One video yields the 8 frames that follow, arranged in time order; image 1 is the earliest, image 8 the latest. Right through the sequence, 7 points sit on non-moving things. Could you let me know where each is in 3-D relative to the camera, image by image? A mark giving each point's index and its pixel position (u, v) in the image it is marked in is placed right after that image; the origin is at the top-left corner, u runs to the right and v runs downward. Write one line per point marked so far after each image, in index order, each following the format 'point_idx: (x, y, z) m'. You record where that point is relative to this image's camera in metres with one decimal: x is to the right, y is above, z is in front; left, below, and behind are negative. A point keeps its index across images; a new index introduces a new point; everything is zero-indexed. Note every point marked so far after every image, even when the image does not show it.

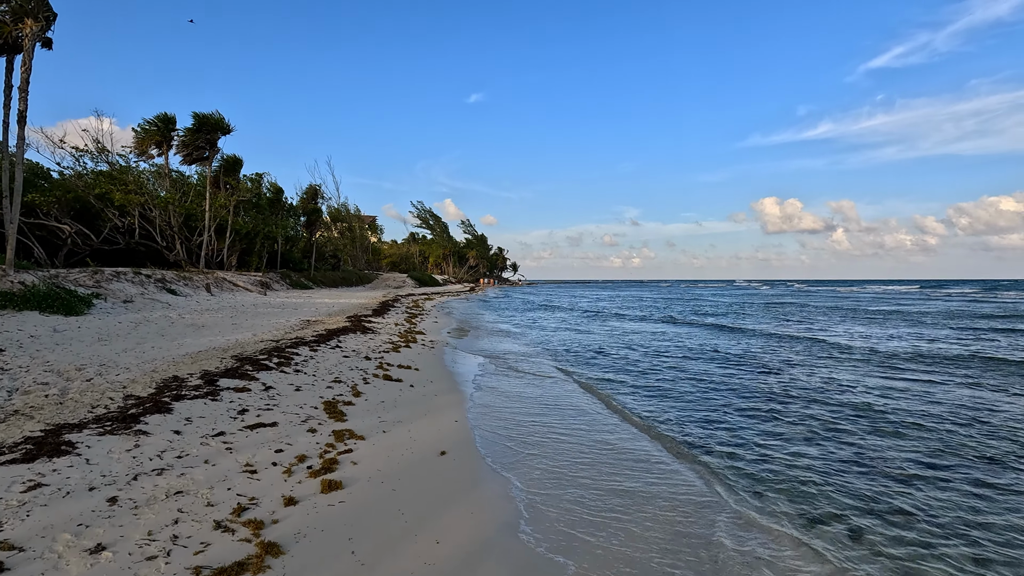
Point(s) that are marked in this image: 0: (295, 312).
0: (-7.9, -0.9, +19.5) m
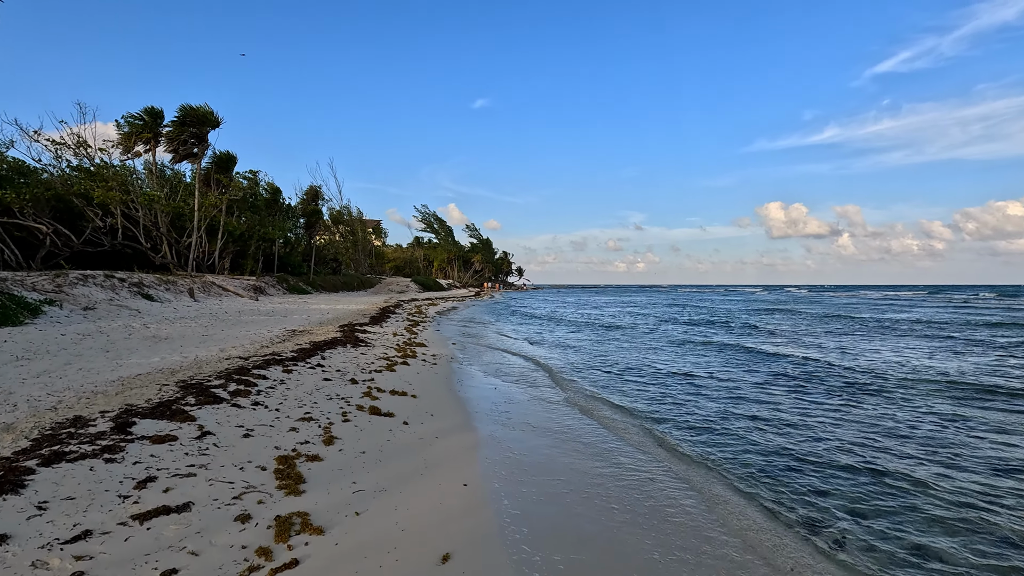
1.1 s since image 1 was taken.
0: (-7.5, -1.1, +17.6) m
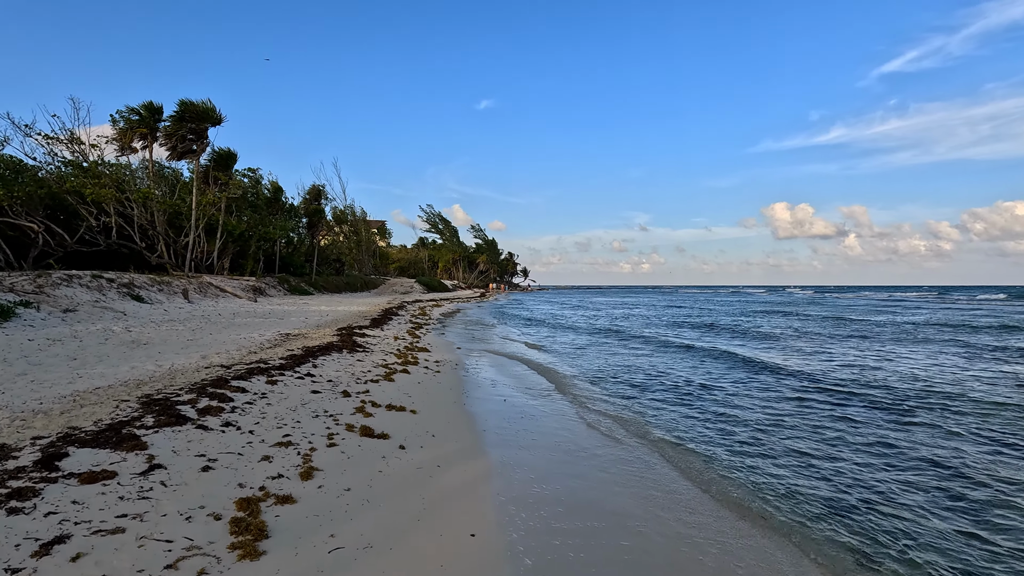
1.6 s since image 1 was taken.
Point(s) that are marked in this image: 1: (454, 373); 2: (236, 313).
0: (-7.2, -1.1, +16.6) m
1: (-1.1, -1.7, +10.8) m
2: (-9.5, -0.9, +18.5) m
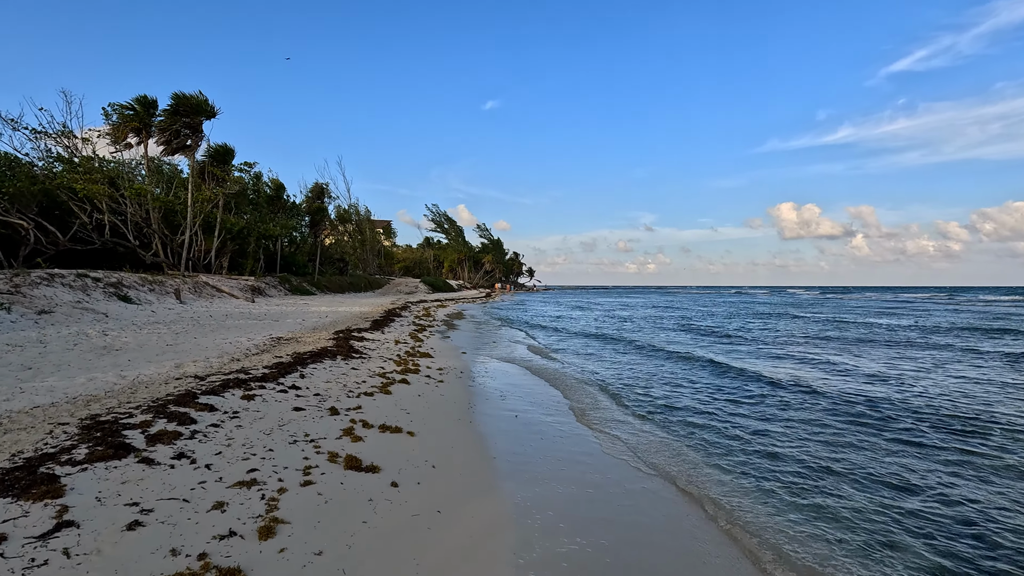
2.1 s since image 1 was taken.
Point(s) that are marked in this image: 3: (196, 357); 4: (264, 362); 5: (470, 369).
0: (-7.0, -1.1, +15.7) m
1: (-0.9, -1.8, +9.8) m
2: (-9.2, -0.9, +17.6) m
3: (-5.3, -1.2, +9.0) m
4: (-4.2, -1.3, +9.1) m
5: (-0.9, -1.8, +11.6) m
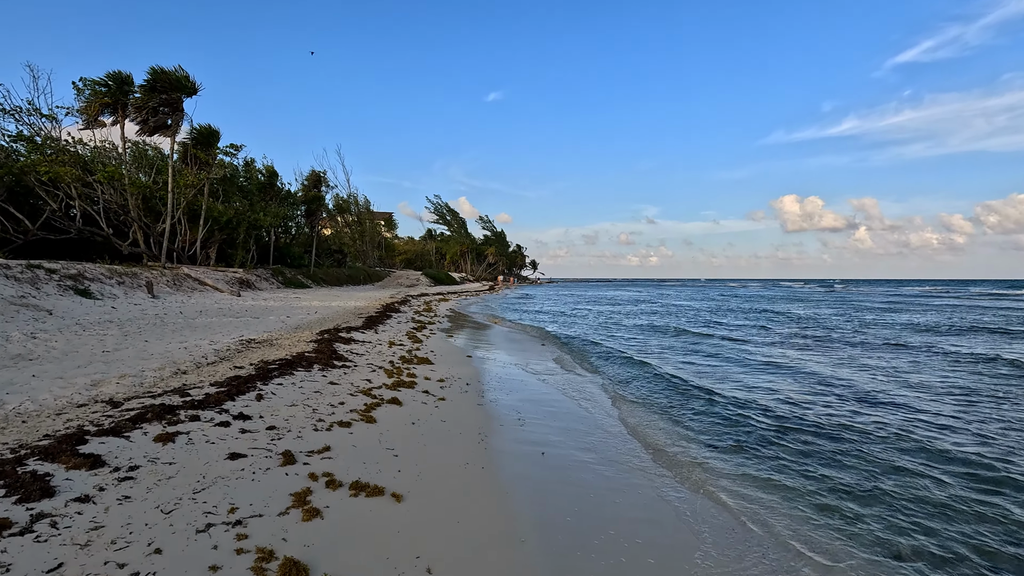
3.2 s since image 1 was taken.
0: (-6.7, -0.9, +13.7) m
1: (-0.7, -1.7, +7.8) m
2: (-8.9, -0.7, +15.6) m
3: (-5.0, -1.1, +7.1) m
4: (-4.0, -1.2, +7.1) m
5: (-0.6, -1.6, +9.6) m
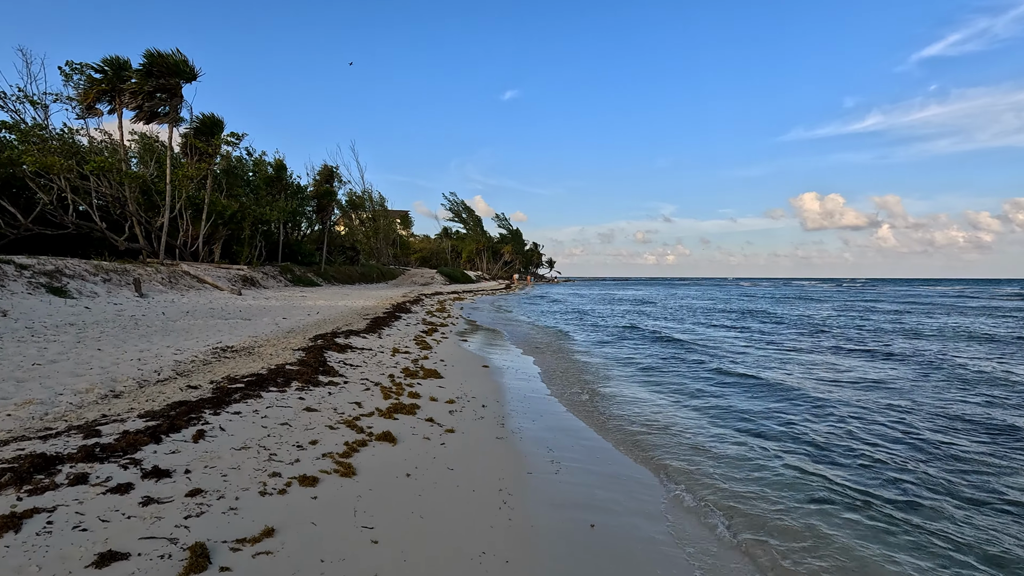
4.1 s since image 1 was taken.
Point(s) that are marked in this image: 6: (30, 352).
0: (-6.2, -0.9, +12.1) m
1: (-0.3, -1.6, +6.0) m
2: (-8.4, -0.6, +14.1) m
3: (-4.7, -1.0, +5.4) m
4: (-3.6, -1.1, +5.5) m
5: (-0.3, -1.6, +7.9) m
6: (-6.7, -0.9, +7.4) m
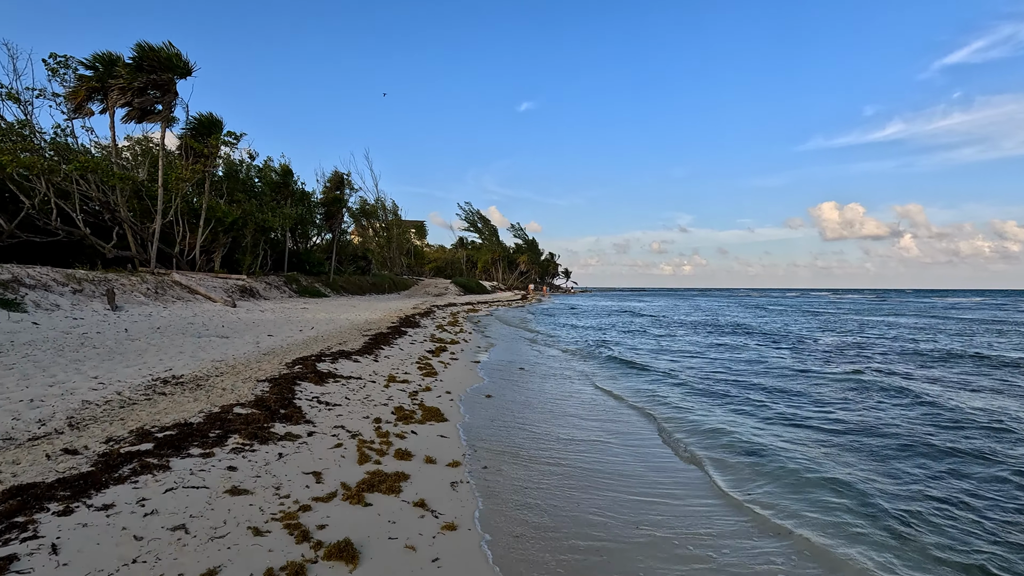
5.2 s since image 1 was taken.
0: (-5.7, -1.1, +10.2) m
1: (-0.1, -1.8, +4.0) m
2: (-7.9, -0.9, +12.2) m
3: (-4.5, -1.2, +3.5) m
4: (-3.4, -1.3, +3.5) m
5: (0.0, -1.8, +5.8) m
6: (-6.4, -1.0, +5.5) m
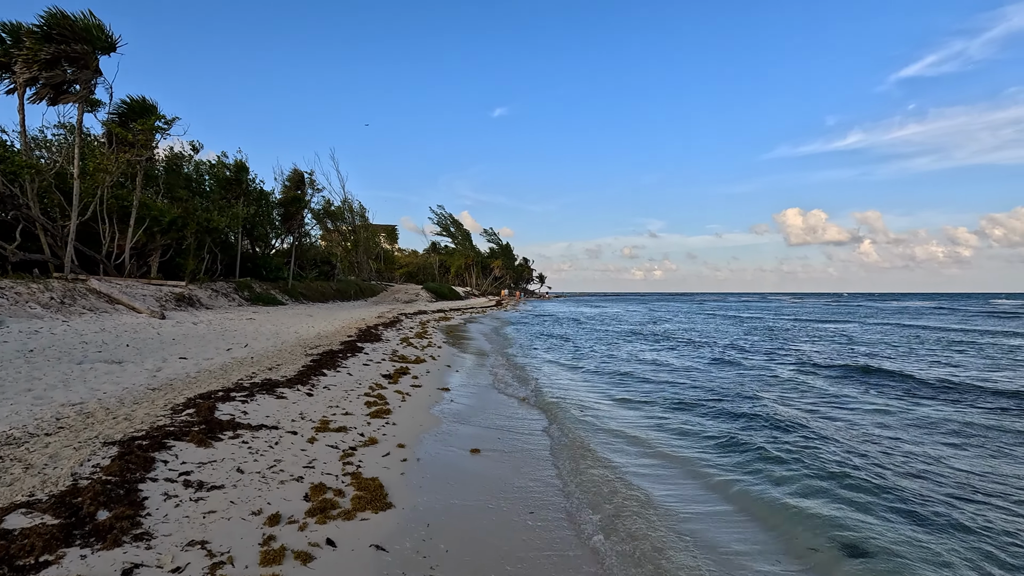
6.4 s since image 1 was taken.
0: (-6.1, -1.3, +7.7) m
1: (-0.1, -1.8, +1.7) m
2: (-8.3, -1.1, +9.6) m
3: (-4.5, -1.2, +1.0) m
4: (-3.4, -1.4, +1.1) m
5: (-0.1, -1.9, +3.5) m
6: (-6.5, -1.1, +2.9) m
